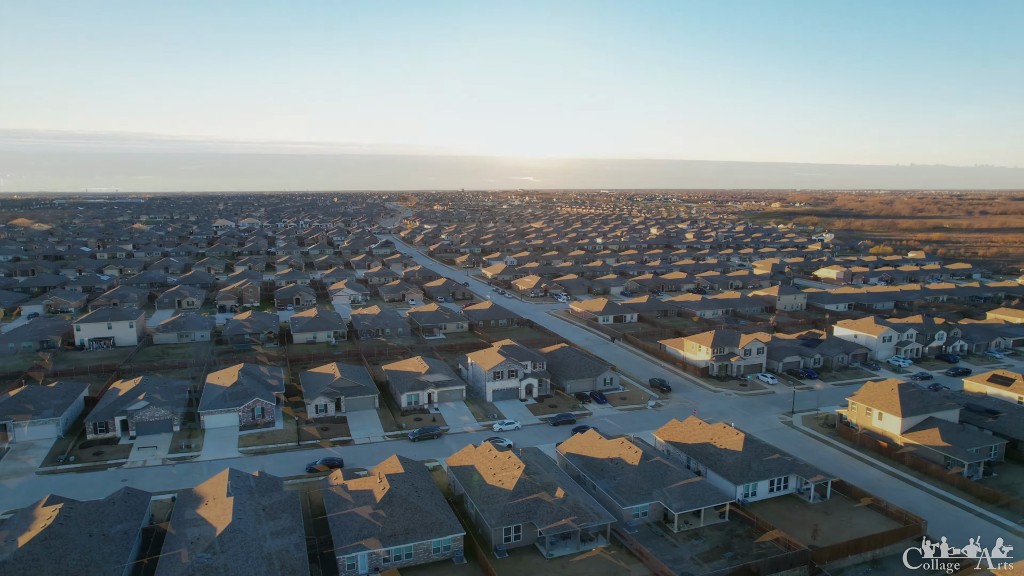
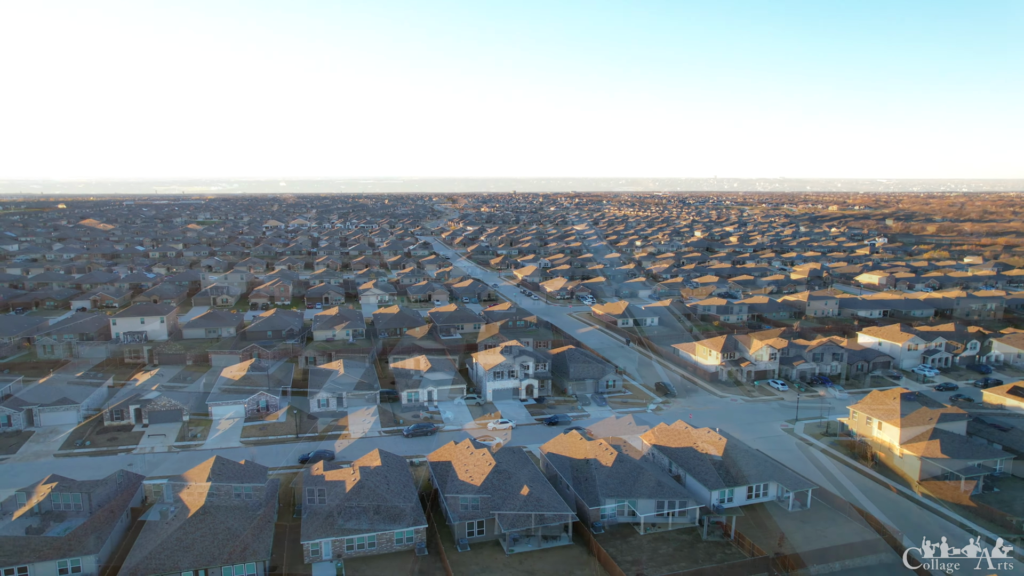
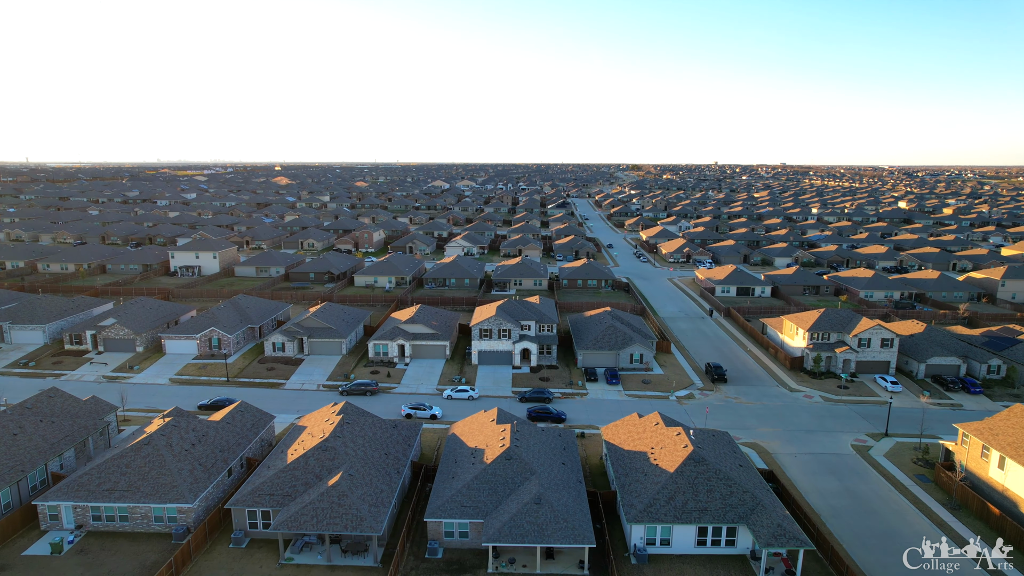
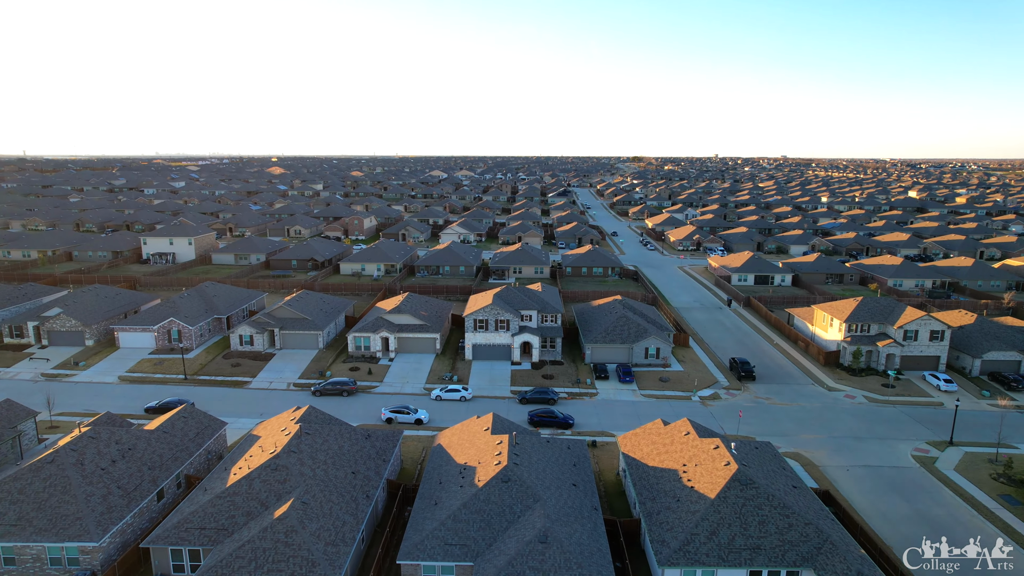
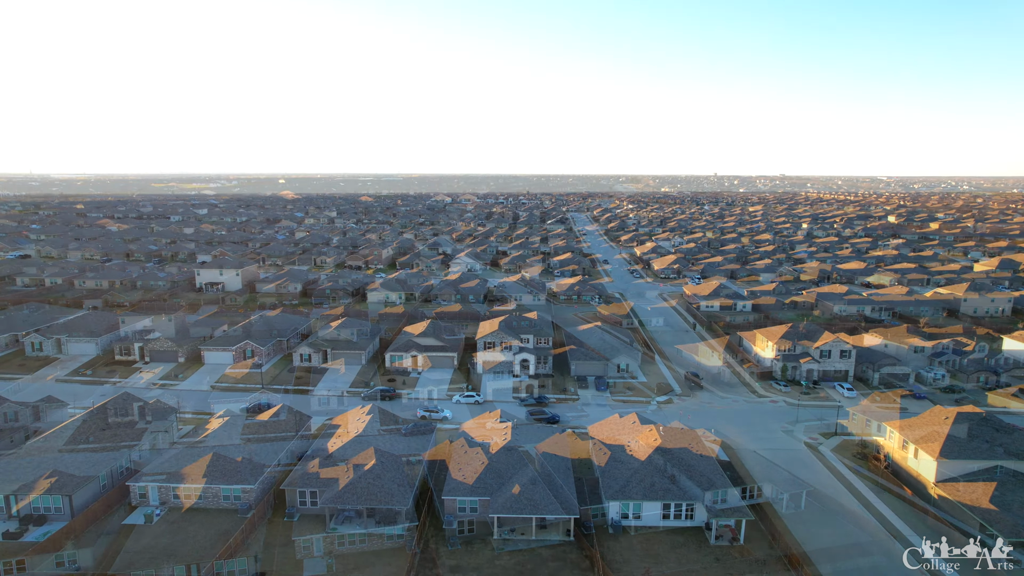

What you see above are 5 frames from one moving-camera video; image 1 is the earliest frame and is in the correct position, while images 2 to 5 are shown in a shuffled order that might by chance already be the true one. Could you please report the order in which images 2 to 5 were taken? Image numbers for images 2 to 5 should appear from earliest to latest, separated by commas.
2, 5, 3, 4
